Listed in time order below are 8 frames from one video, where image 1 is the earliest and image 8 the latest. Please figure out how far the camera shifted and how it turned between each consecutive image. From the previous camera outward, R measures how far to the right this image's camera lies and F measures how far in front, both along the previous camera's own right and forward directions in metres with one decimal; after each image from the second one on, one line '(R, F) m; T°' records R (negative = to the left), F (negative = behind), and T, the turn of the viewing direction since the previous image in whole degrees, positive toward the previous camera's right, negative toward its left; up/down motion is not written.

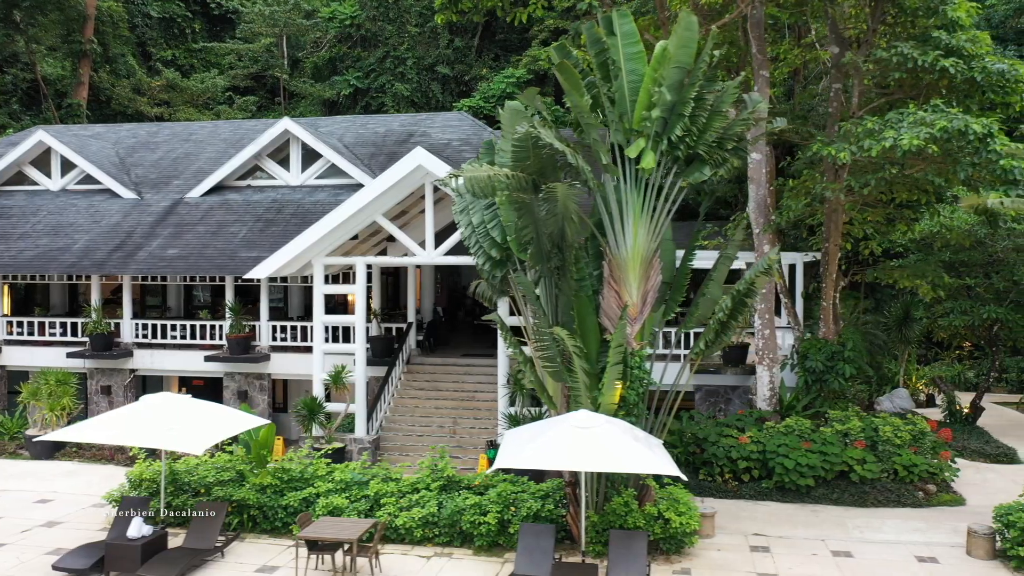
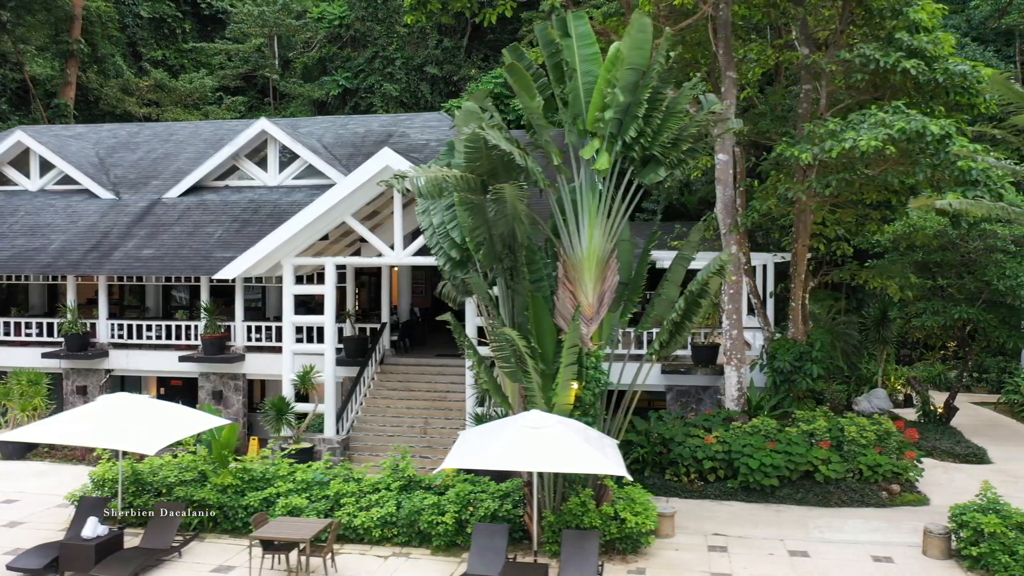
(+0.8, 0.0) m; 0°
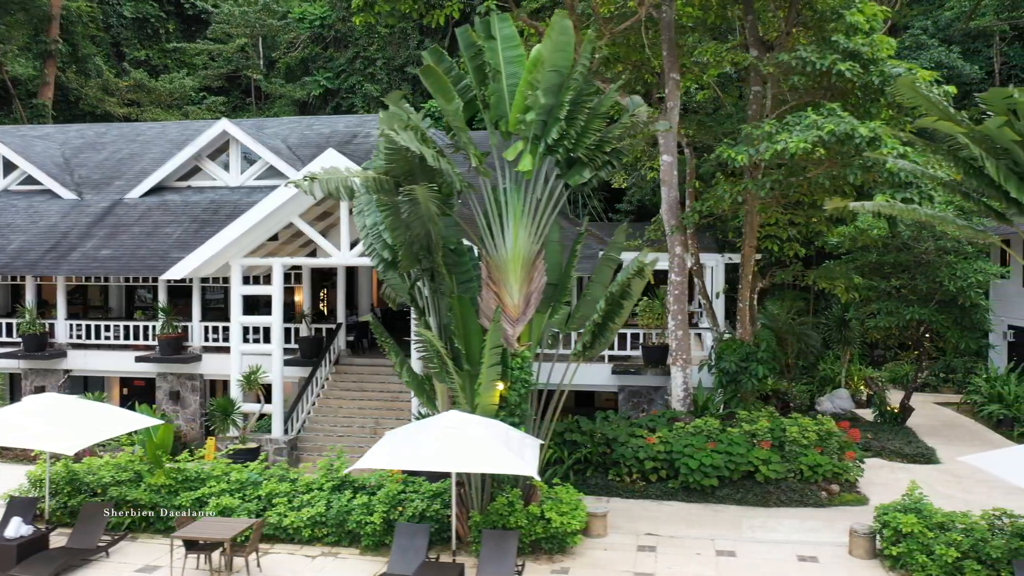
(+1.3, -0.1) m; 0°
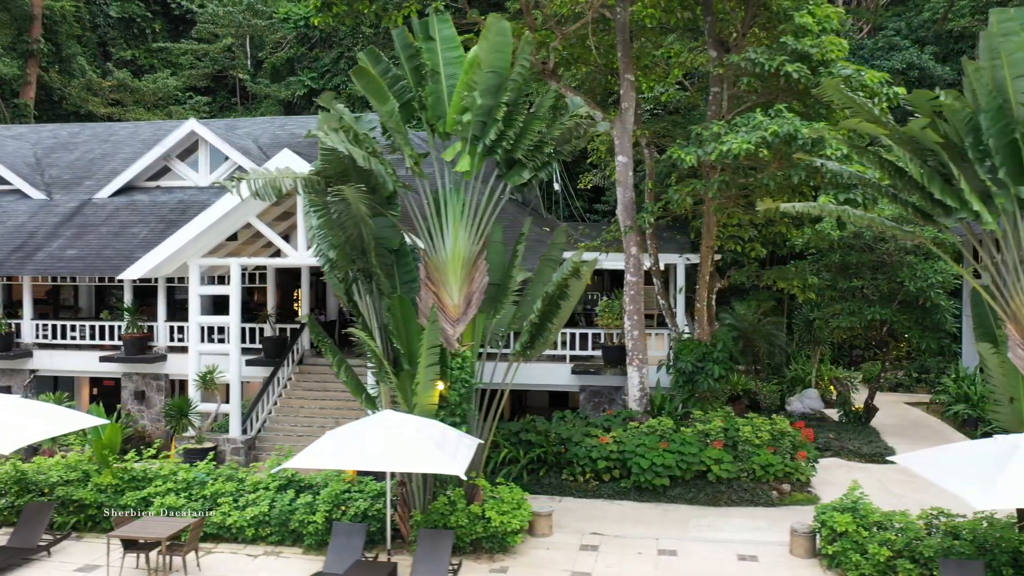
(+1.1, 0.0) m; 0°
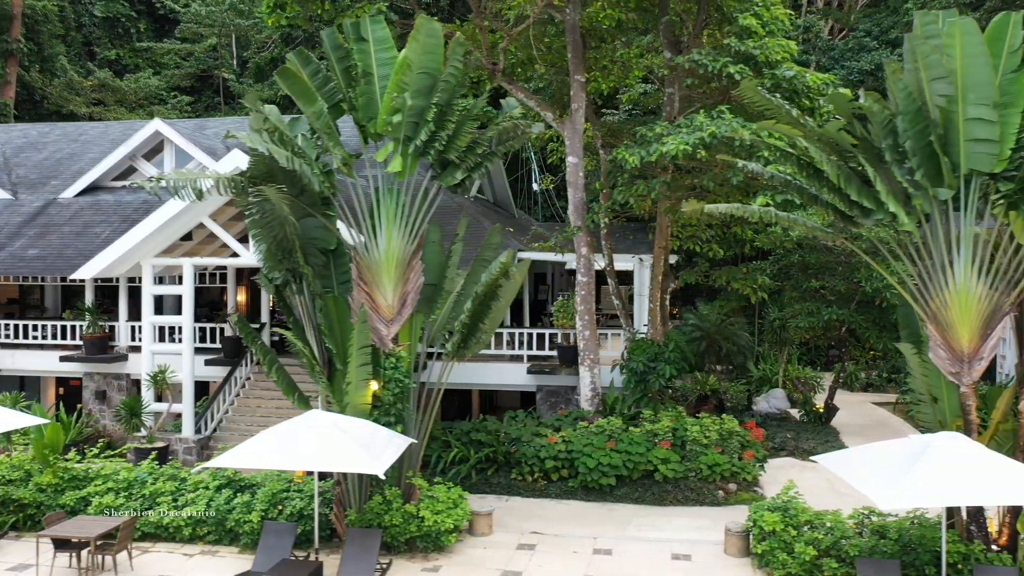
(+1.2, 0.0) m; 0°
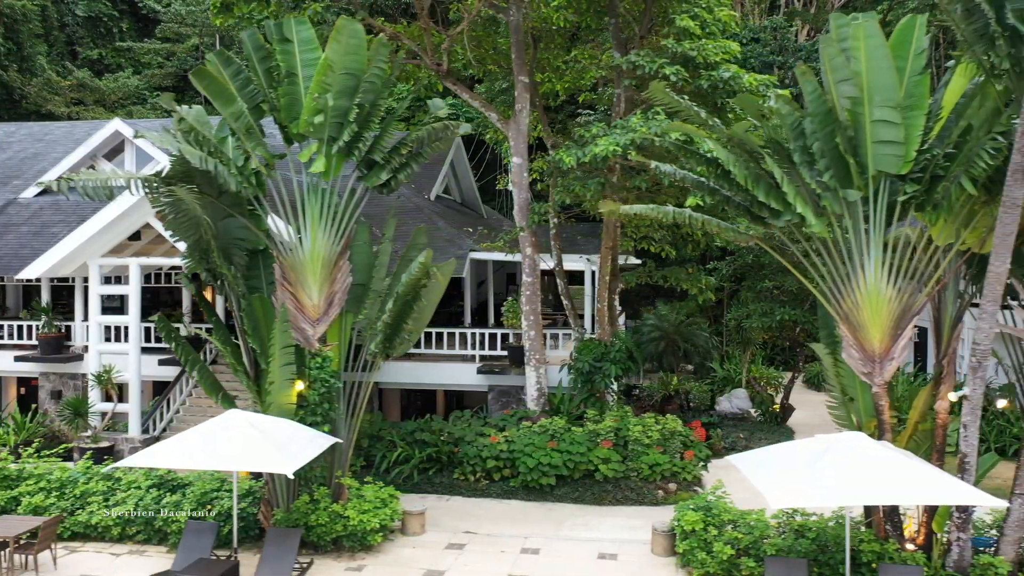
(+1.4, 0.0) m; 0°
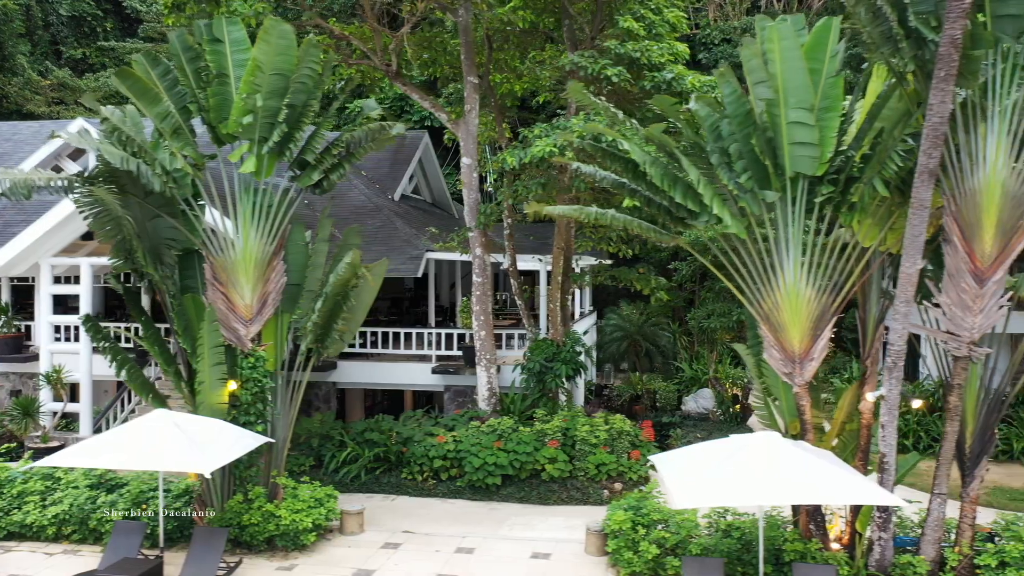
(+1.2, 0.0) m; 0°
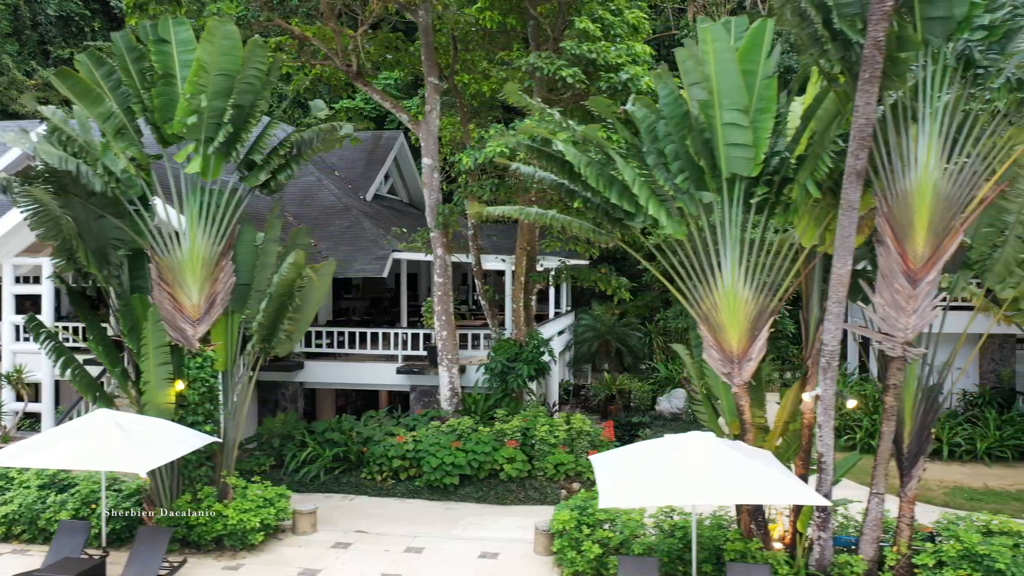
(+1.0, 0.0) m; 0°
